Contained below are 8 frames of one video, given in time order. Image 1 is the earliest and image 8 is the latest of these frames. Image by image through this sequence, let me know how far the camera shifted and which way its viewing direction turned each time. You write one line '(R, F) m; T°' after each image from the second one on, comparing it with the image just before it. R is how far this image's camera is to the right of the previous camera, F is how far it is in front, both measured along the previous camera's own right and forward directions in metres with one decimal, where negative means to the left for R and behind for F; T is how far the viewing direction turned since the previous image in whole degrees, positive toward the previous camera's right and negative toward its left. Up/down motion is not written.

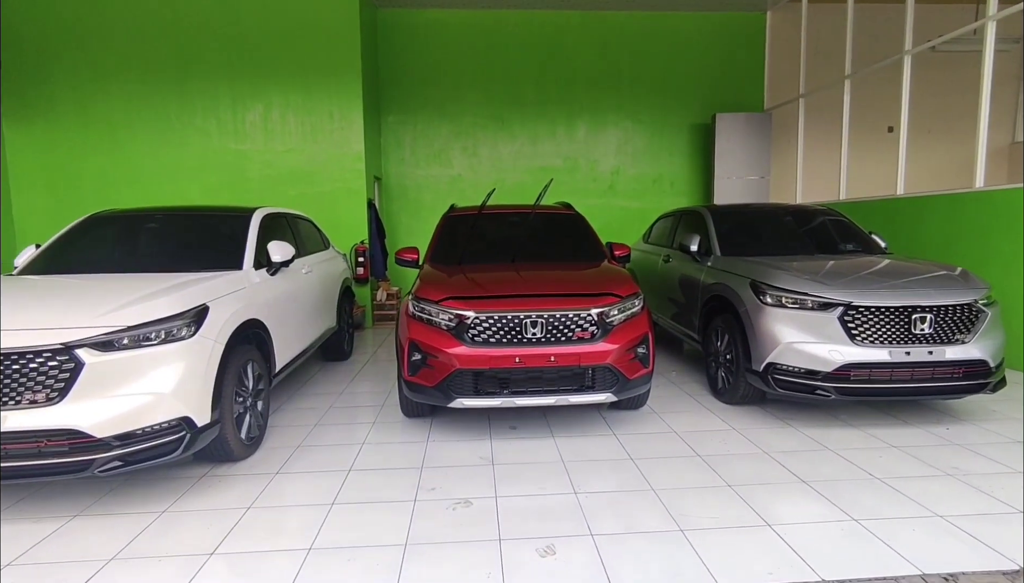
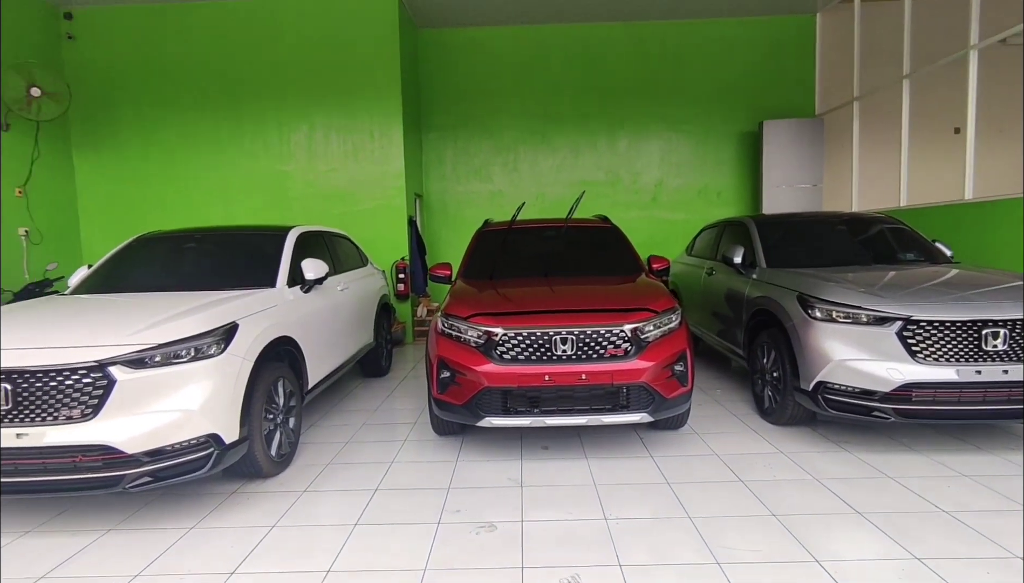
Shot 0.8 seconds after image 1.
(+0.1, +0.1) m; -5°
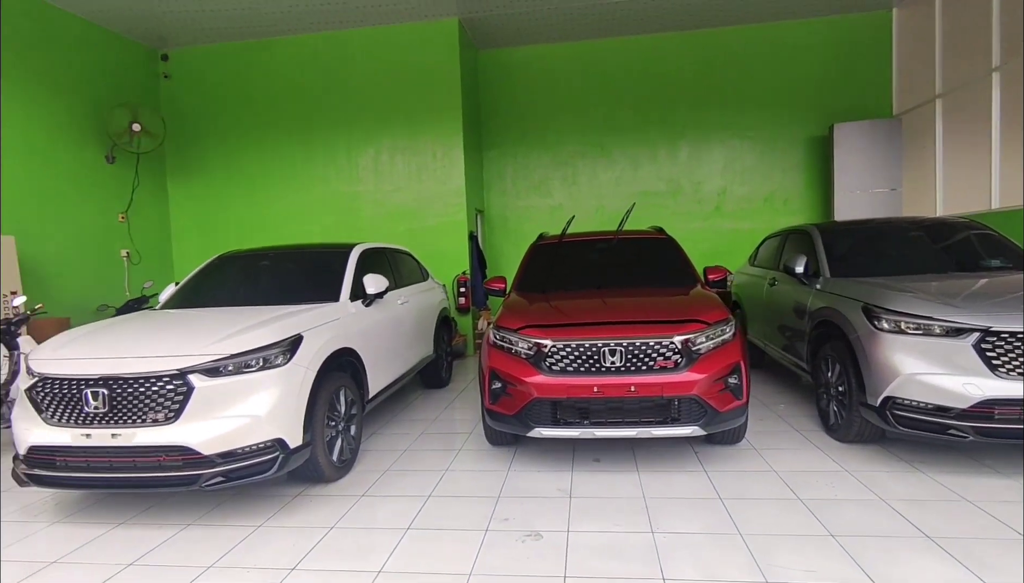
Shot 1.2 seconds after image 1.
(+0.1, -0.1) m; -7°
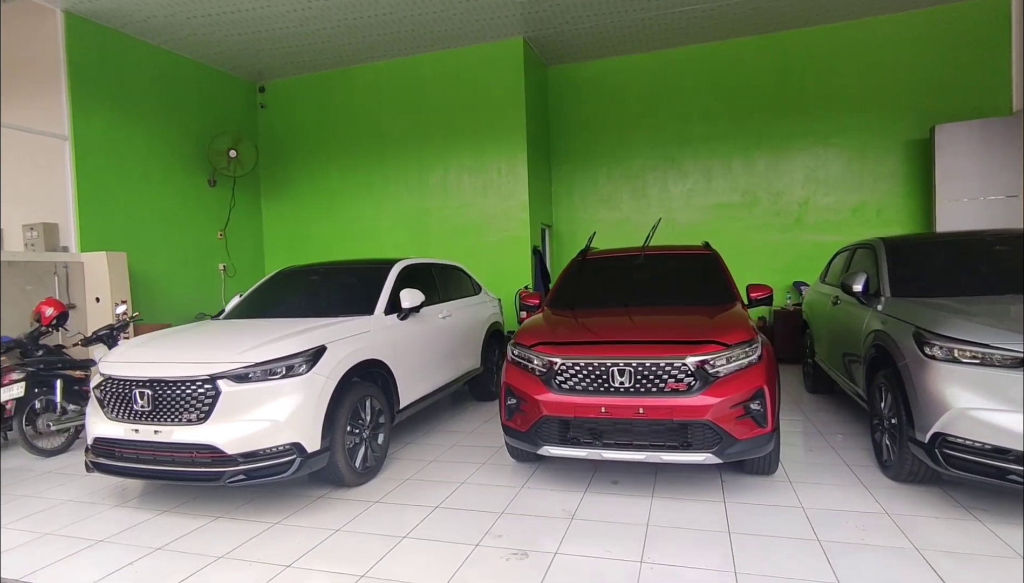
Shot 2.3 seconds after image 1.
(+0.5, 0.0) m; -10°
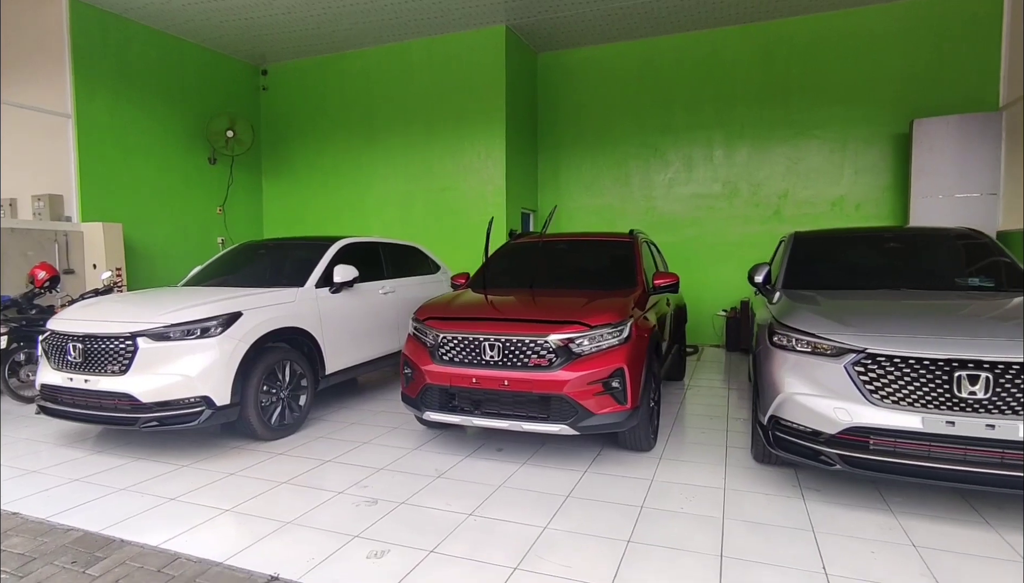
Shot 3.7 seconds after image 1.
(+0.9, -0.2) m; -4°
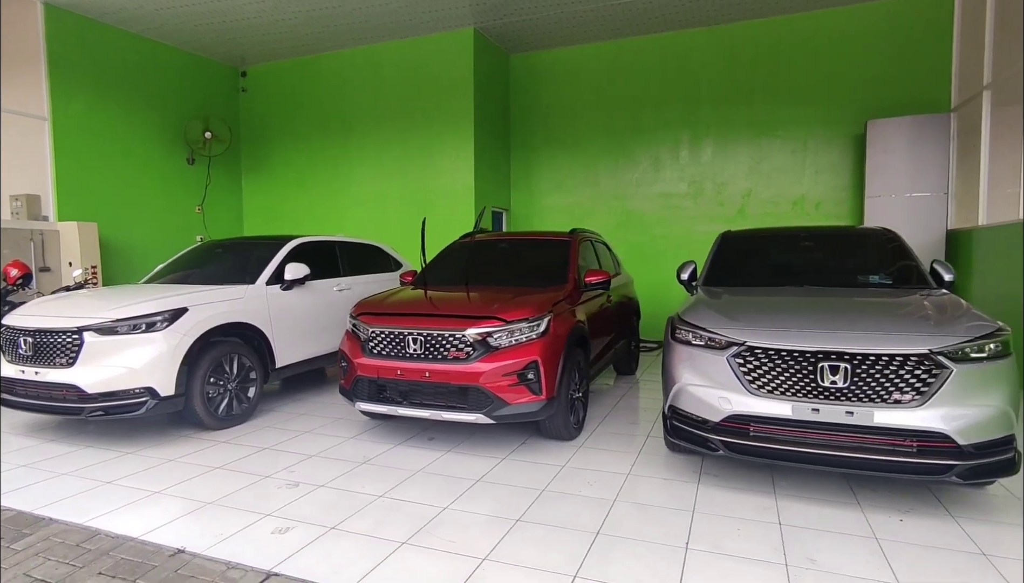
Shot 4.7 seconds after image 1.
(+0.5, -0.2) m; 0°
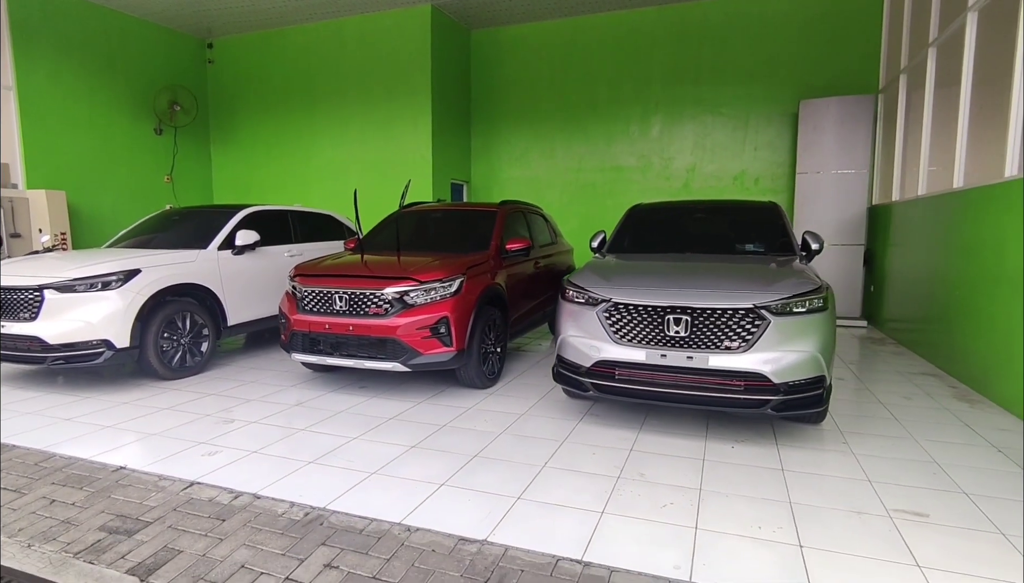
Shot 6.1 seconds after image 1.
(+0.5, -0.5) m; +1°
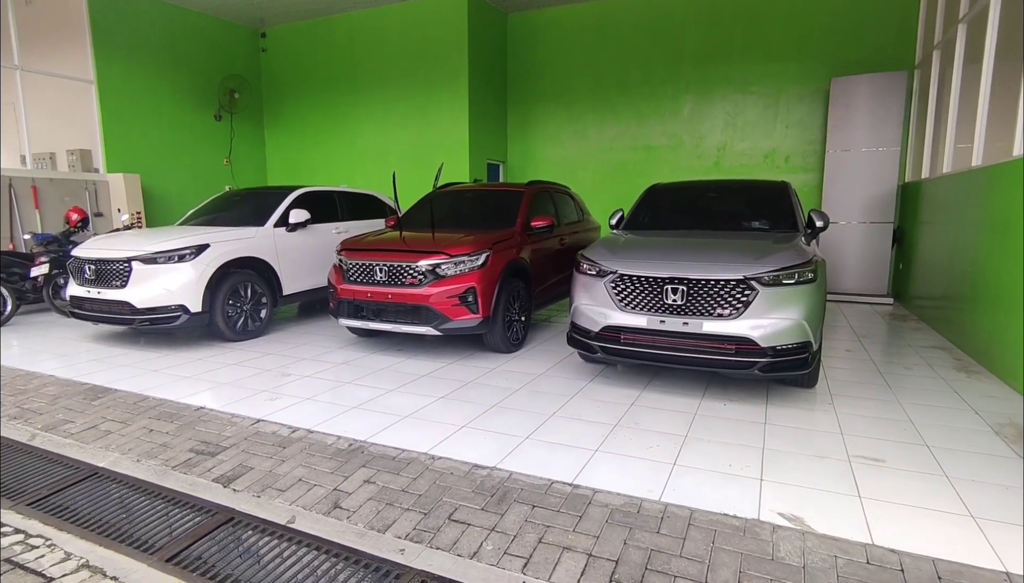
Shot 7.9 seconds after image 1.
(+0.2, -0.4) m; -4°
